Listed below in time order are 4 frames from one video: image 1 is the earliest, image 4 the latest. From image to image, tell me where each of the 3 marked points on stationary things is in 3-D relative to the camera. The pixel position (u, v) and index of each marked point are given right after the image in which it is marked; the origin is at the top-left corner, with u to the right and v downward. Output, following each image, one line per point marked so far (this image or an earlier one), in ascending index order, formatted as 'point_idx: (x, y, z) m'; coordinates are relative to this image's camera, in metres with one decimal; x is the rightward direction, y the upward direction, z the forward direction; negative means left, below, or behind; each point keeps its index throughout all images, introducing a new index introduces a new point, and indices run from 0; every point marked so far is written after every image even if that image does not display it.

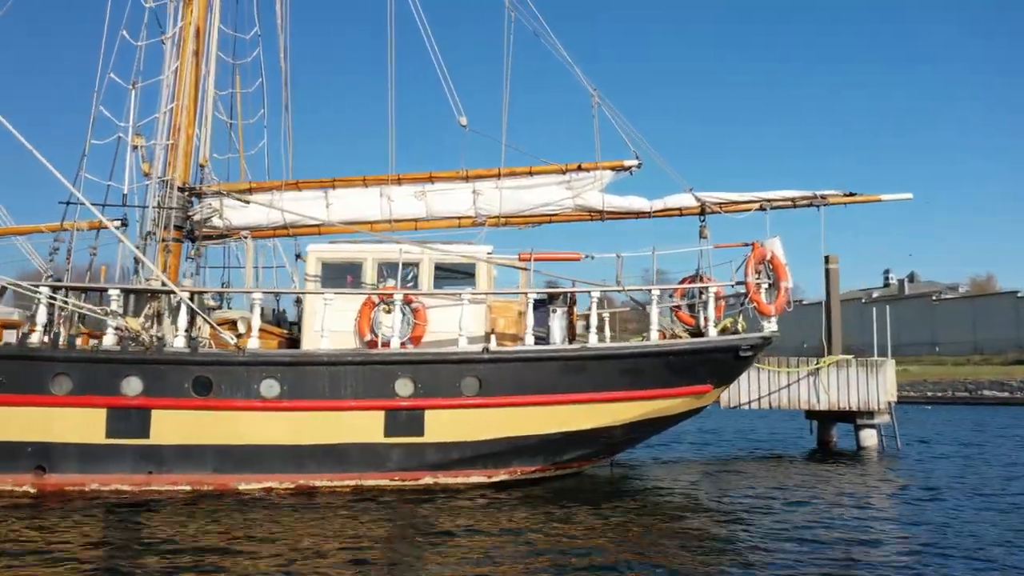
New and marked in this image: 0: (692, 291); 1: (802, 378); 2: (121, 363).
0: (+2.6, 0.0, +10.8) m
1: (+6.3, -2.0, +15.8) m
2: (-4.2, -0.8, +7.9) m
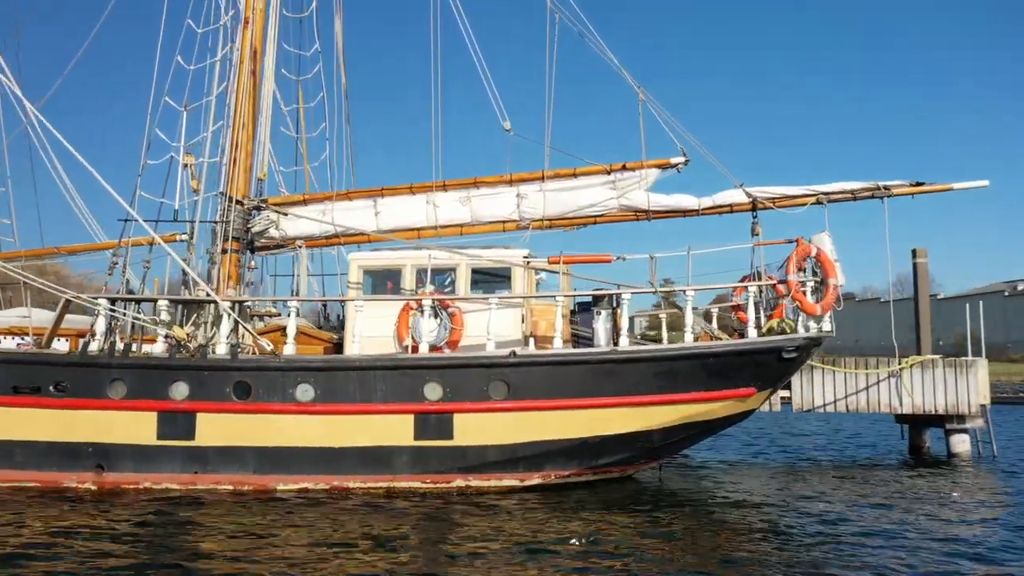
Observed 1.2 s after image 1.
0: (+3.2, 0.0, +10.4) m
1: (+7.5, -1.9, +14.9) m
2: (-3.9, -0.9, +8.4) m
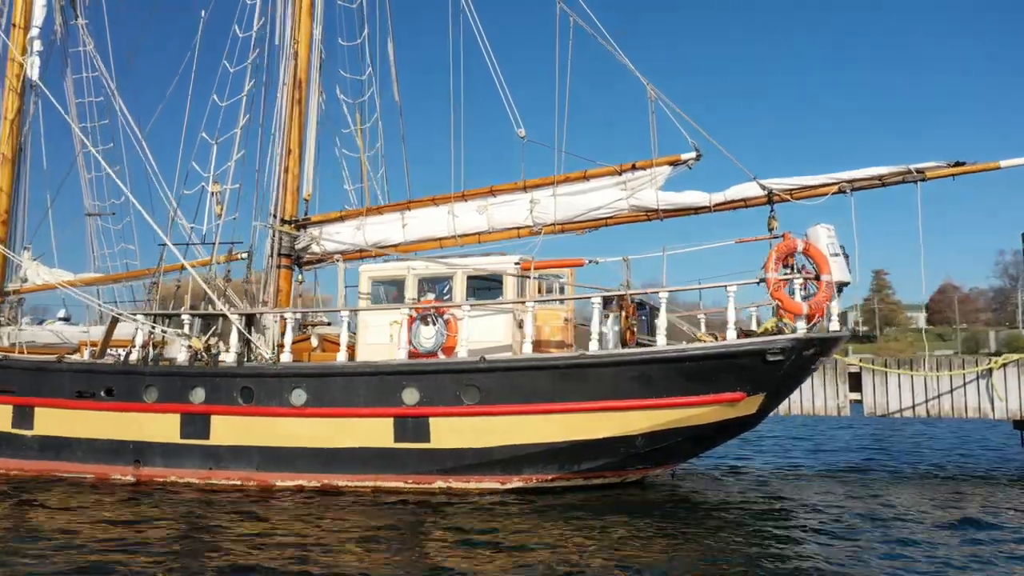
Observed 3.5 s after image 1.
0: (+3.1, 0.0, +9.9) m
1: (+8.4, -1.7, +13.4) m
2: (-4.2, -1.2, +9.5) m
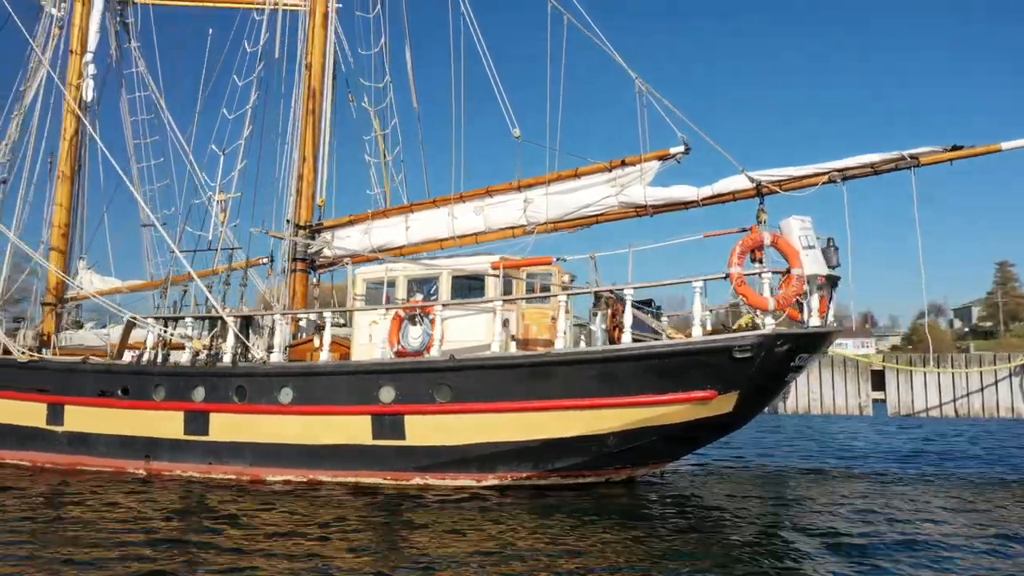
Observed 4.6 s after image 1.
0: (+2.8, 0.0, +9.7) m
1: (+8.5, -1.5, +12.6) m
2: (-4.5, -1.2, +10.2) m
